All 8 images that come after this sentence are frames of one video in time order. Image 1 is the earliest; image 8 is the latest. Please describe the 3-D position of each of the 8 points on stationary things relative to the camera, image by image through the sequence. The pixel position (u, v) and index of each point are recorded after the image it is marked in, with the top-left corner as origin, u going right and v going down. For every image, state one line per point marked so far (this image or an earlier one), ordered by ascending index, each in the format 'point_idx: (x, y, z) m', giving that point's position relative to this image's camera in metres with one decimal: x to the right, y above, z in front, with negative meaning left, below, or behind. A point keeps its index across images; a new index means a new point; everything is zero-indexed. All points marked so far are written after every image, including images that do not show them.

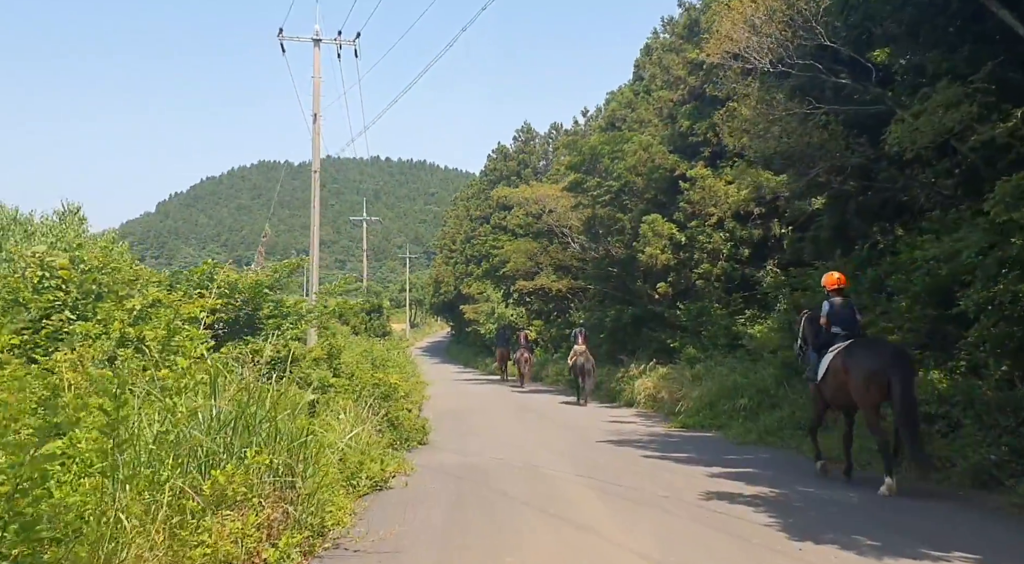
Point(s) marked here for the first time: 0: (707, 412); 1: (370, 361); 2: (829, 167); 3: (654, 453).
0: (+4.1, -2.7, +19.8) m
1: (-2.9, -1.6, +19.5) m
2: (+4.9, +1.8, +14.7) m
3: (+2.1, -2.6, +14.2) m
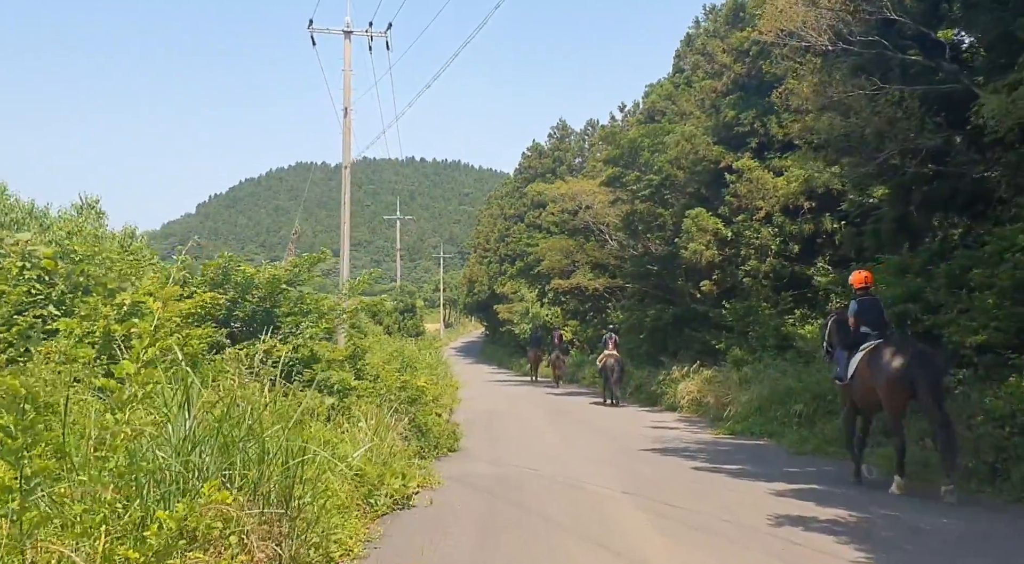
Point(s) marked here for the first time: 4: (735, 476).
0: (+4.8, -2.6, +18.5) m
1: (-2.2, -1.6, +18.5) m
2: (+5.5, +1.8, +13.4) m
3: (+2.6, -2.5, +13.0) m
4: (+2.6, -2.3, +11.2) m
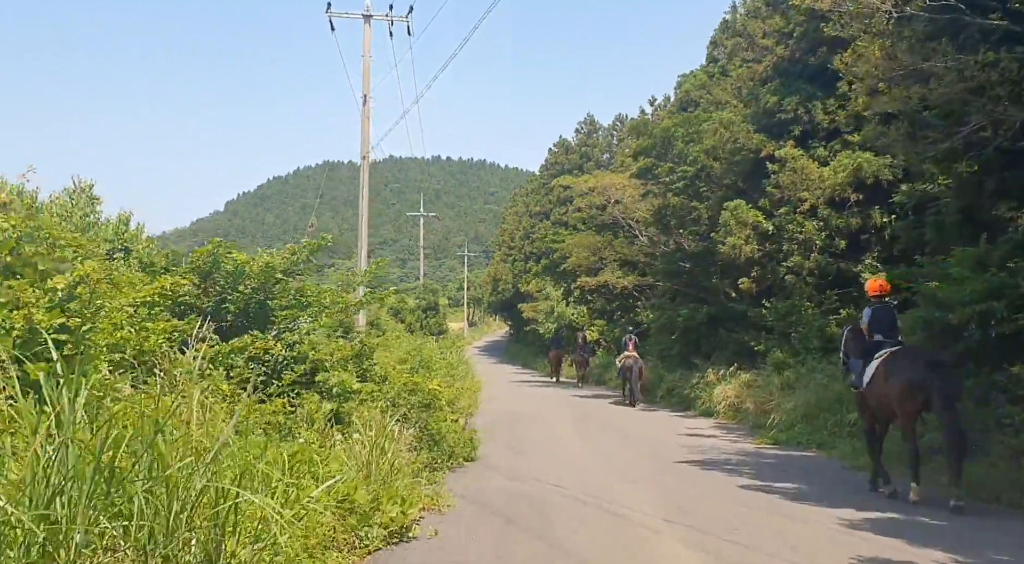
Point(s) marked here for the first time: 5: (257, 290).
0: (+5.2, -2.6, +17.0) m
1: (-1.7, -1.4, +17.2) m
2: (+5.8, +1.9, +11.9) m
3: (+2.9, -2.4, +11.5) m
4: (+2.9, -2.2, +9.7) m
5: (-2.9, -0.1, +10.7) m
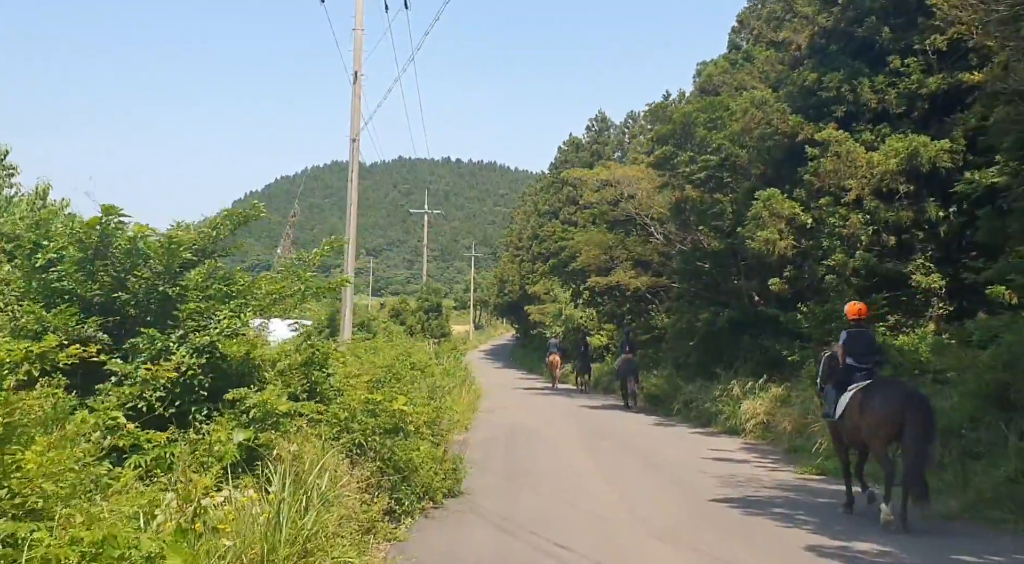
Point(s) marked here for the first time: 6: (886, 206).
0: (+5.2, -2.6, +14.3) m
1: (-1.8, -1.3, +14.6) m
2: (+5.7, +1.9, +9.2) m
3: (+2.8, -2.4, +8.8) m
4: (+2.8, -2.2, +7.1) m
5: (-2.9, +0.1, +8.0) m
6: (+7.3, +1.5, +18.5) m
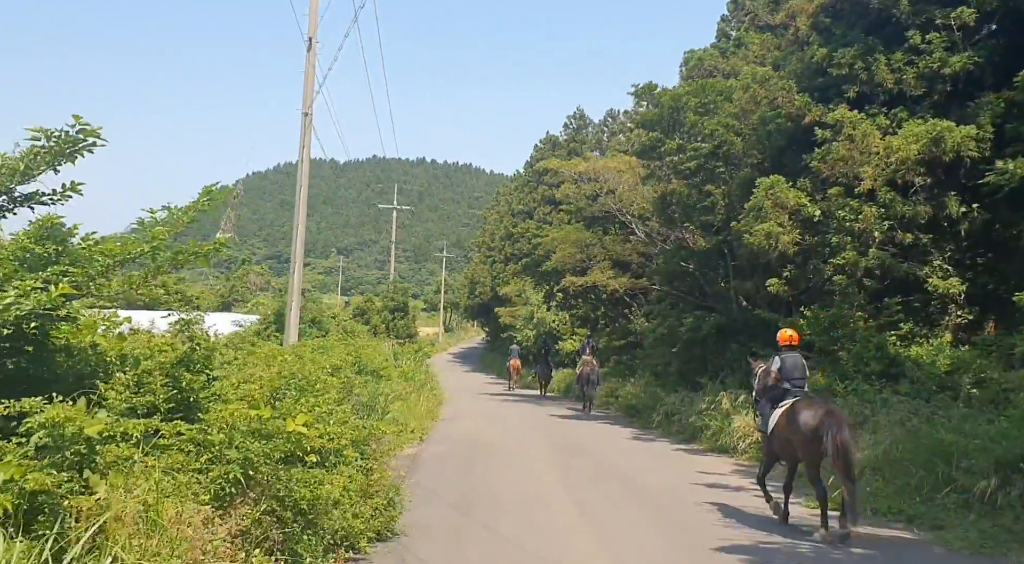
0: (+4.6, -2.5, +12.0) m
1: (-2.3, -1.1, +12.1) m
2: (+5.4, +2.0, +6.9) m
3: (+2.4, -2.3, +6.5) m
4: (+2.4, -2.0, +4.7) m
5: (-3.2, +0.3, +5.5) m
6: (+6.7, +1.4, +16.3) m
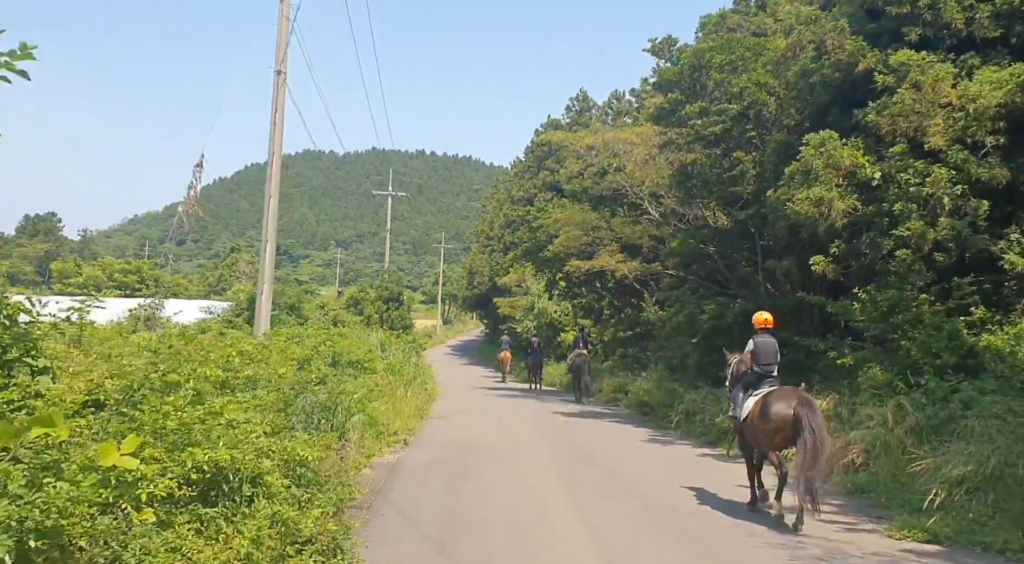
0: (+4.6, -2.2, +9.3) m
1: (-2.3, -0.8, +9.4) m
2: (+5.5, +2.2, +4.2) m
3: (+2.4, -2.0, +3.8) m
4: (+2.4, -1.8, +2.0) m
5: (-3.2, +0.6, +2.8) m
6: (+6.7, +1.8, +13.6) m
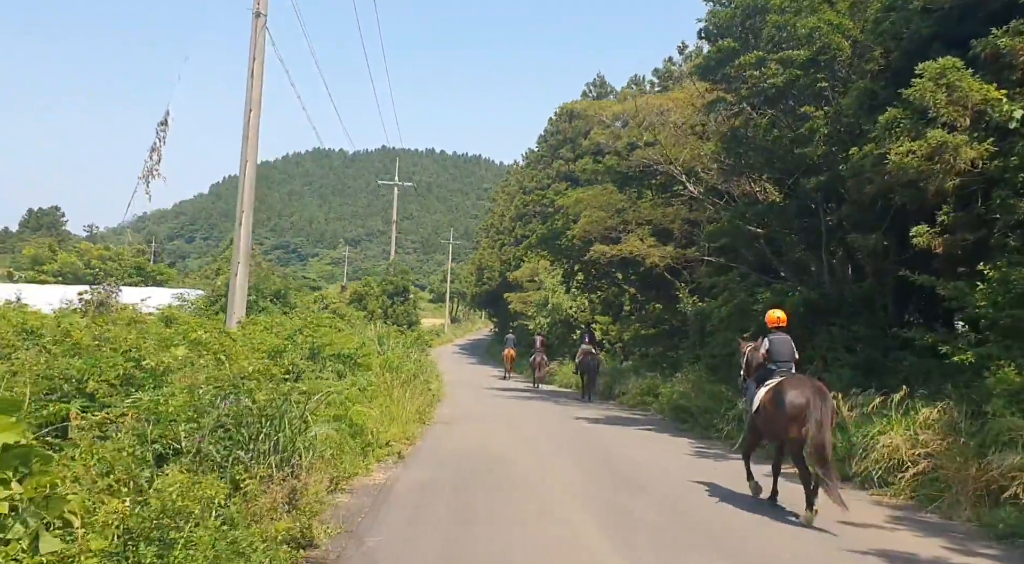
0: (+4.8, -1.9, +6.1) m
1: (-2.1, -0.4, +6.2) m
2: (+5.7, +2.6, +1.0) m
3: (+2.6, -1.6, +0.6) m
4: (+2.6, -1.4, -1.2) m
5: (-3.1, +1.0, -0.3) m
6: (+7.0, +2.1, +10.4) m
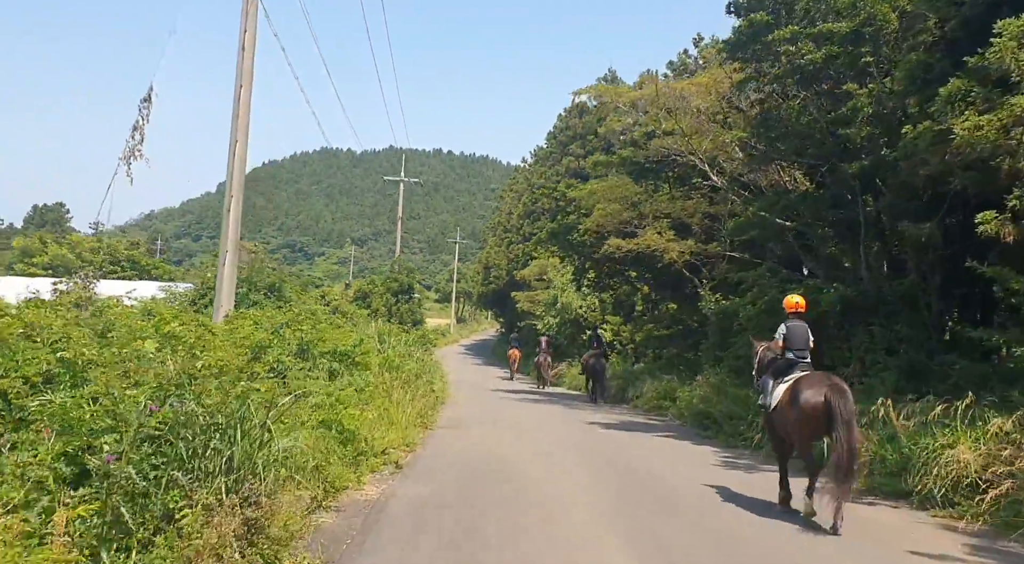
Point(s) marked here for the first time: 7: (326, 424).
0: (+4.9, -1.8, +4.7) m
1: (-2.0, -0.3, +4.8) m
2: (+5.8, +2.6, -0.4) m
3: (+2.7, -1.5, -0.8) m
4: (+2.6, -1.3, -2.6) m
5: (-3.0, +1.1, -1.7) m
6: (+7.2, +2.1, +8.9) m
7: (-1.8, -1.5, +9.7) m
